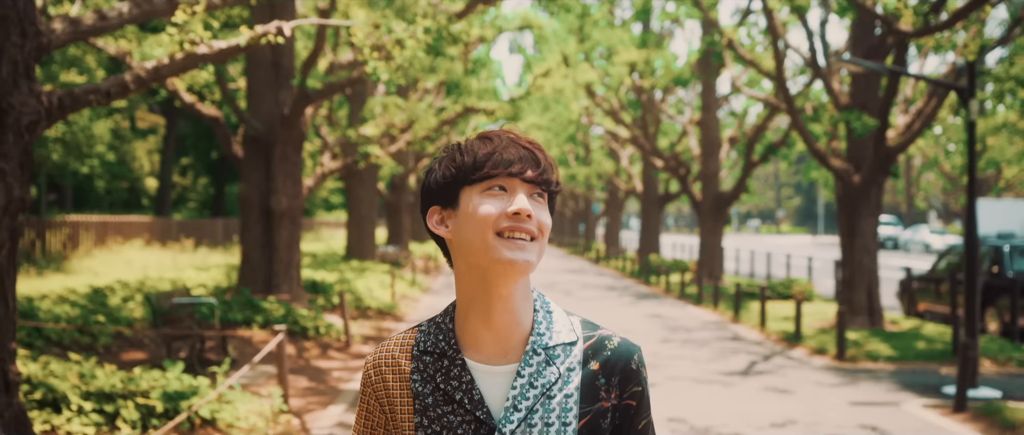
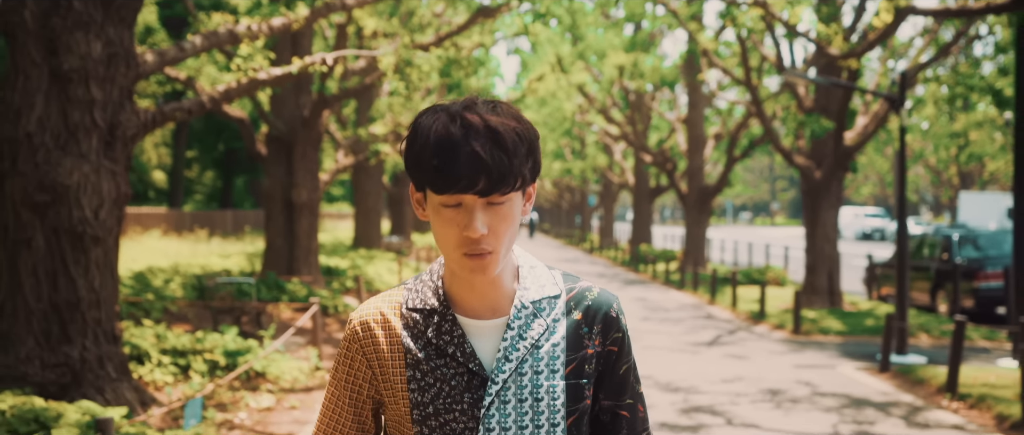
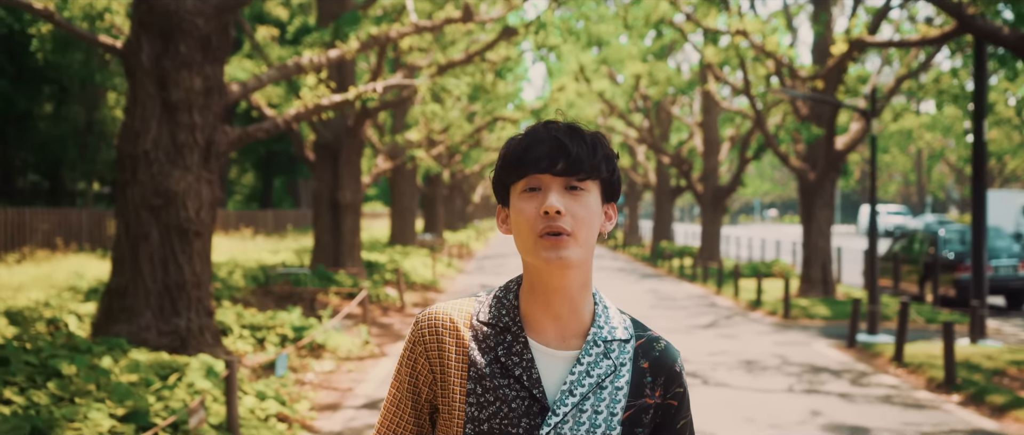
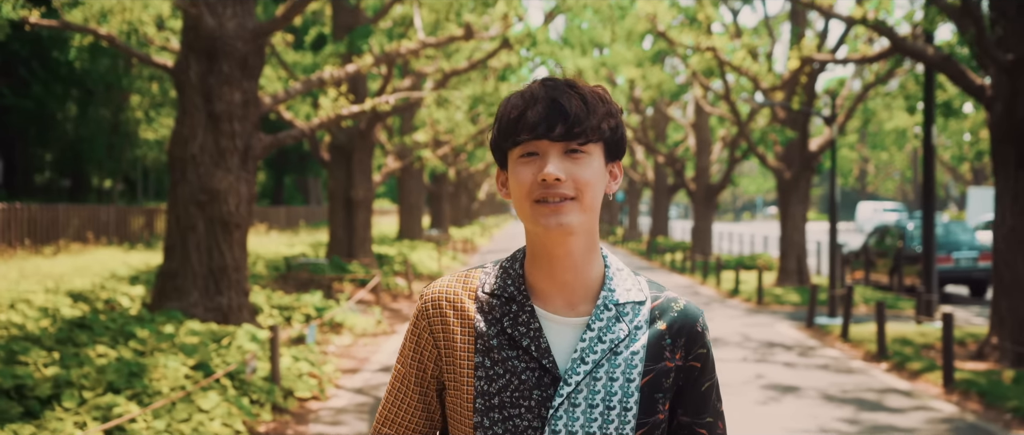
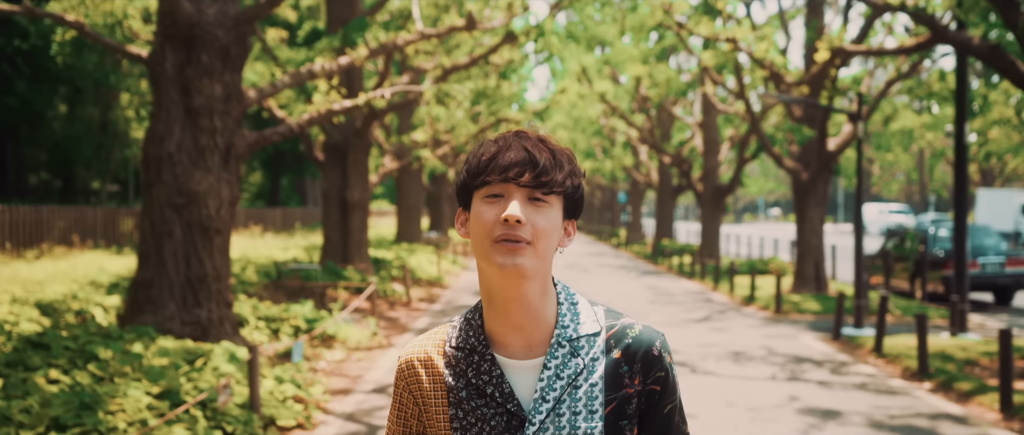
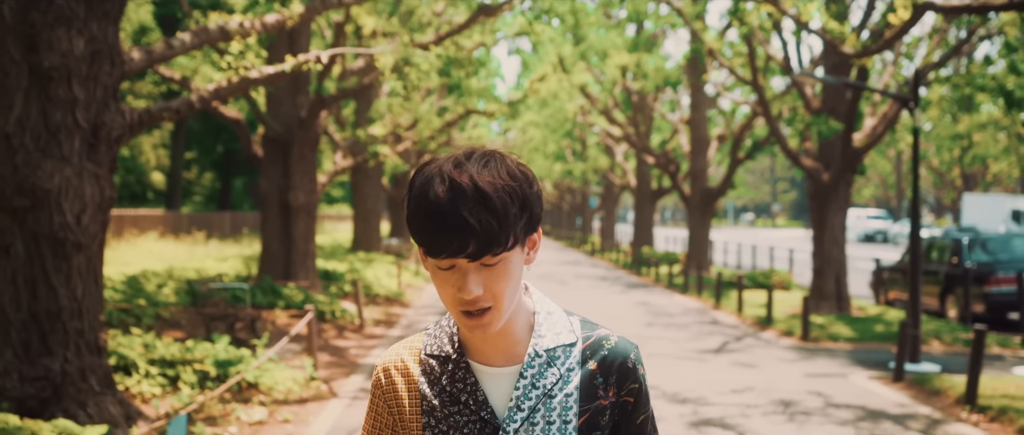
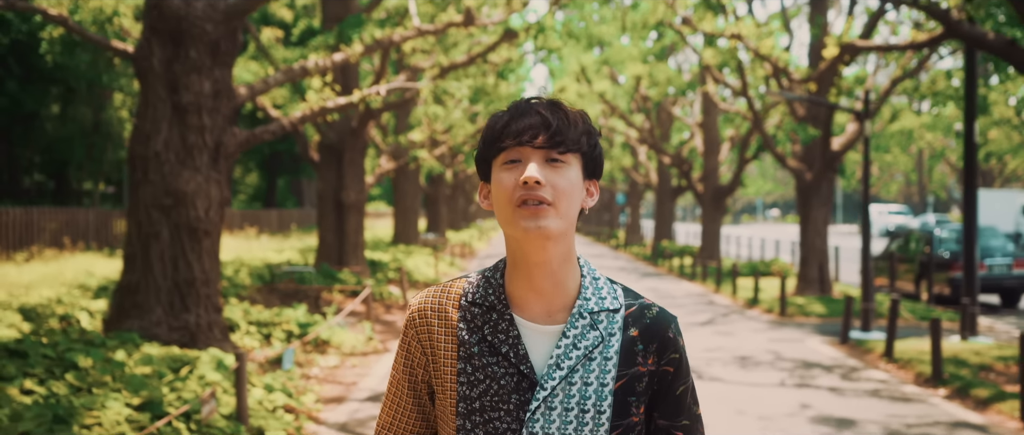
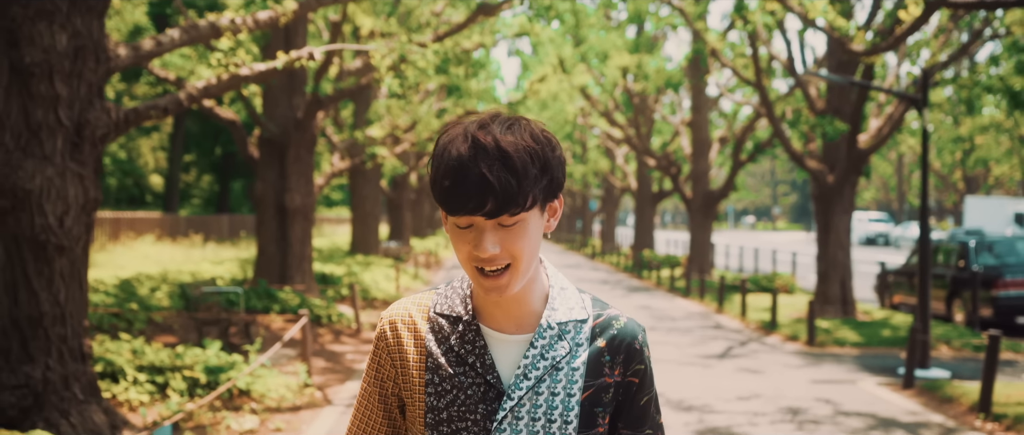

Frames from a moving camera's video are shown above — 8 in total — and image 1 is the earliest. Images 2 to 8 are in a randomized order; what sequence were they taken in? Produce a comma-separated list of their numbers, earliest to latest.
8, 6, 2, 3, 7, 5, 4
